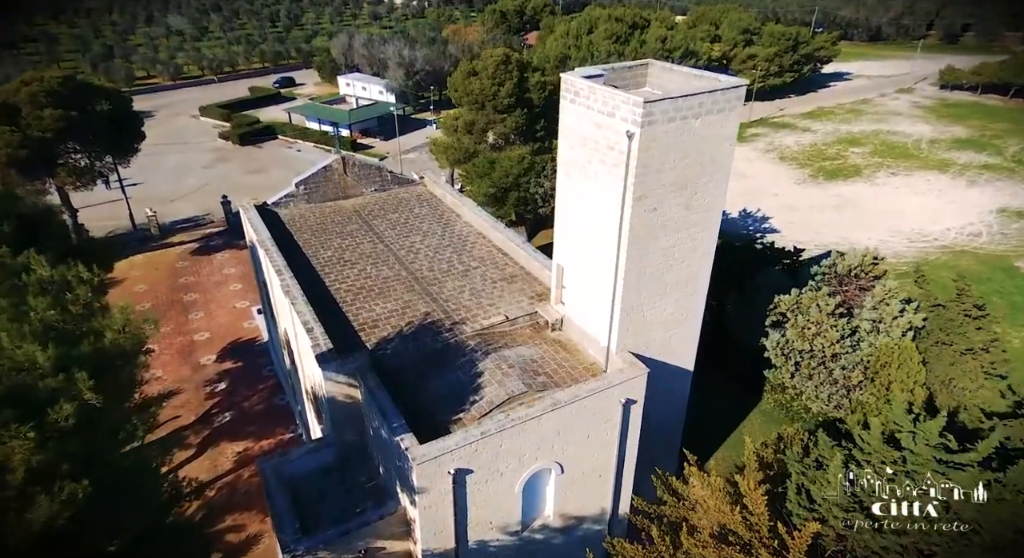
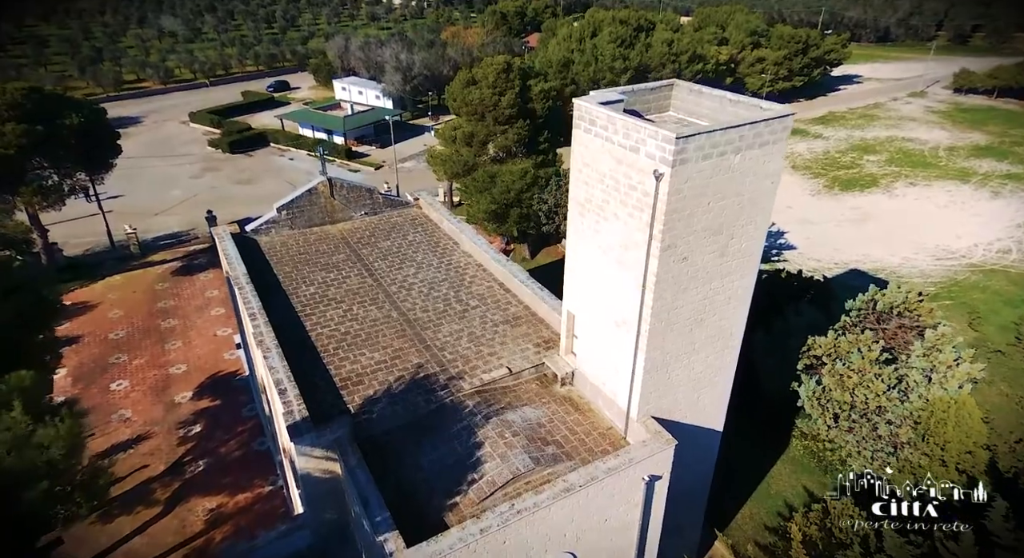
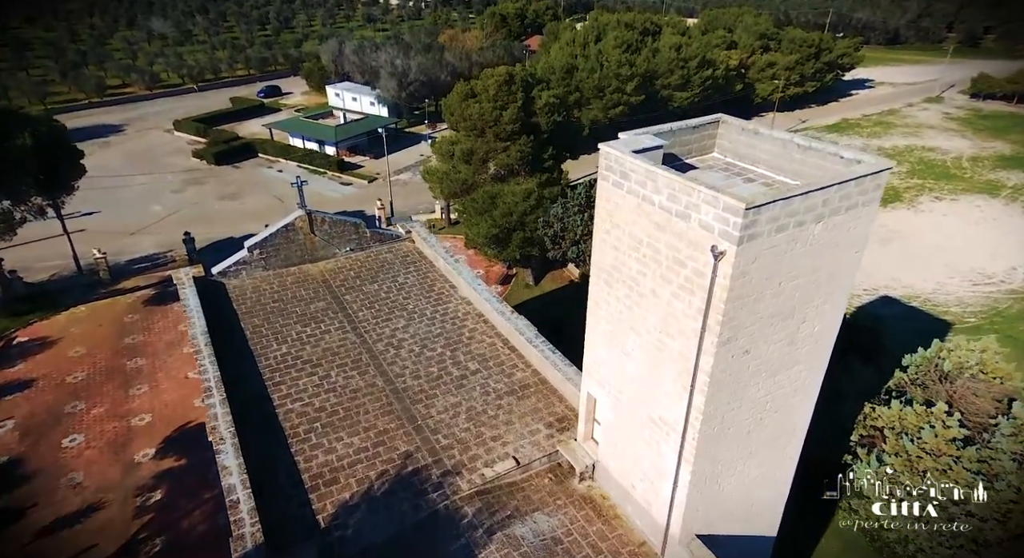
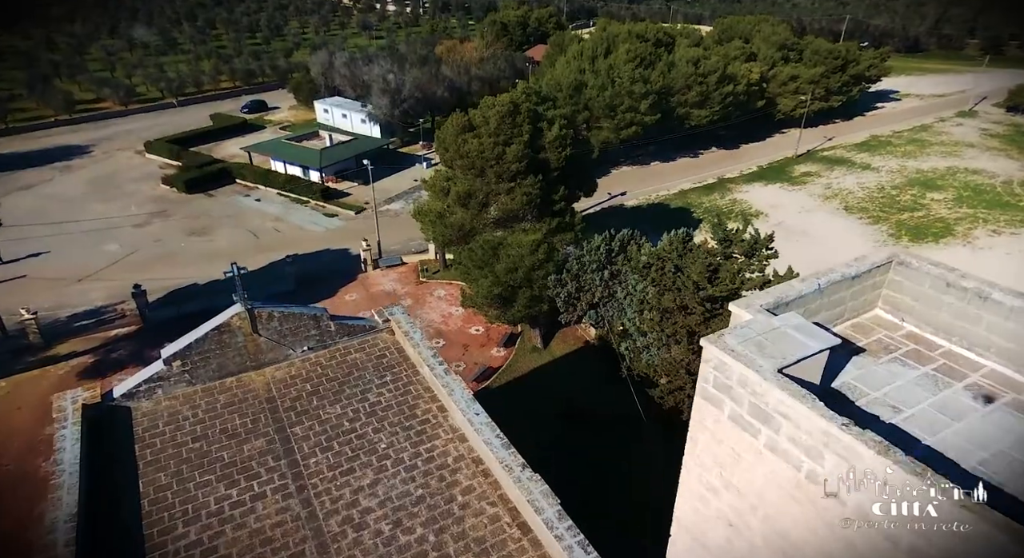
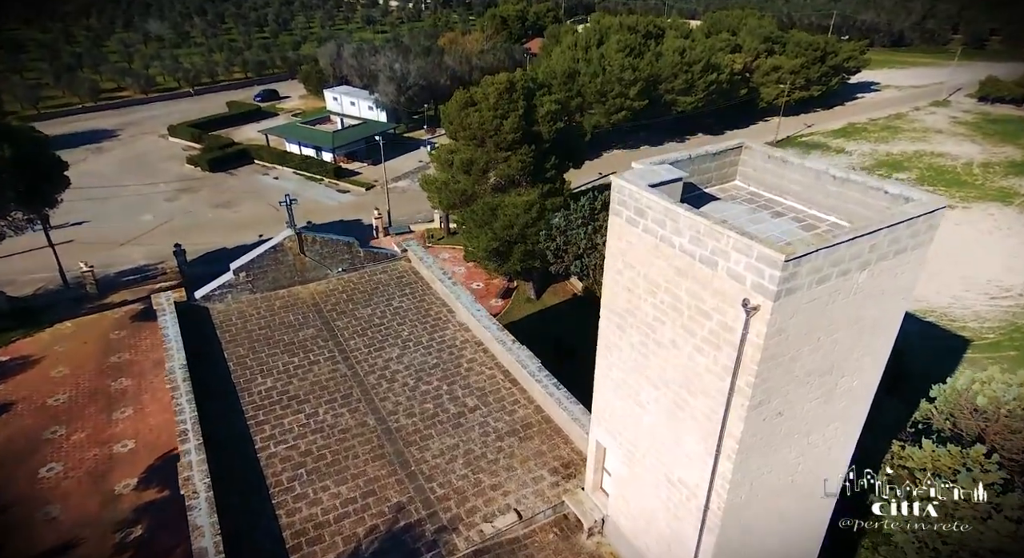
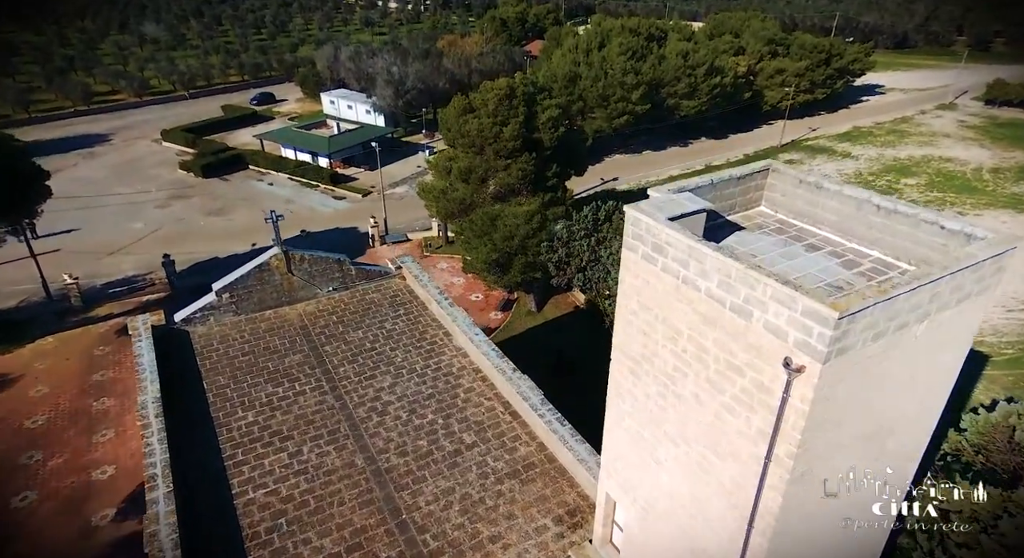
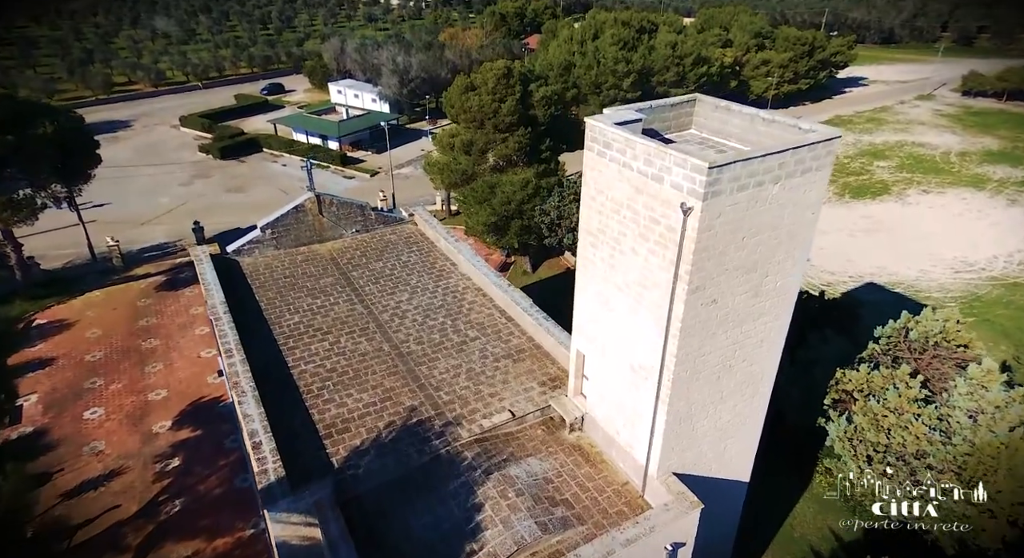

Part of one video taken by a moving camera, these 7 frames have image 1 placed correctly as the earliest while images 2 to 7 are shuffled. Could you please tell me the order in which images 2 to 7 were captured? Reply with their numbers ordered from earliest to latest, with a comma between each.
2, 7, 3, 5, 6, 4
